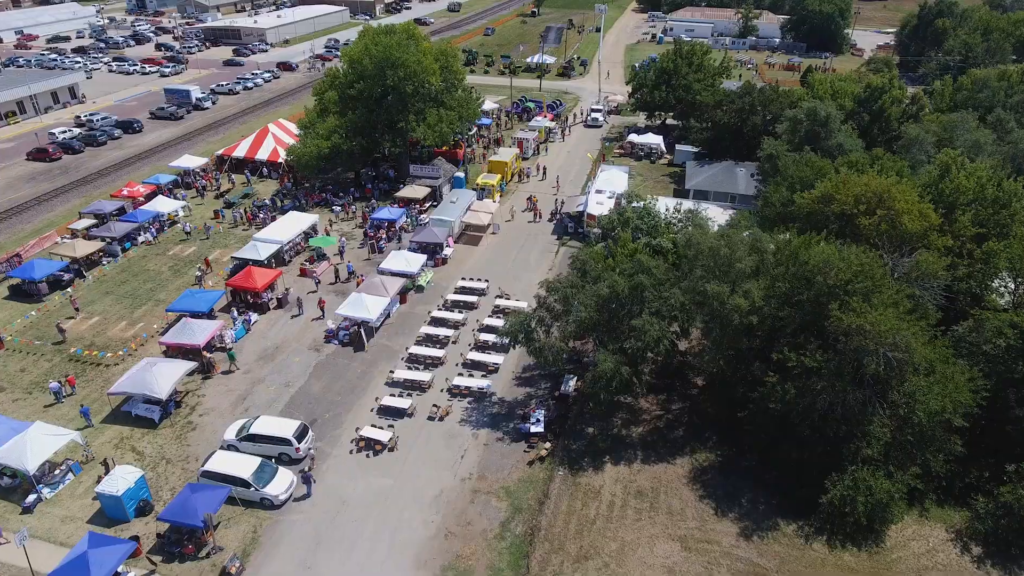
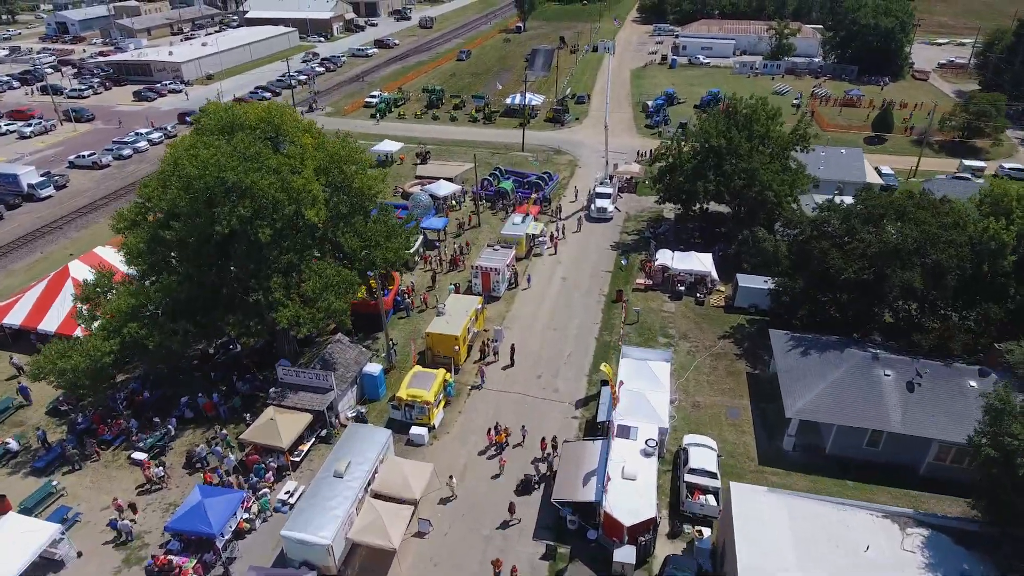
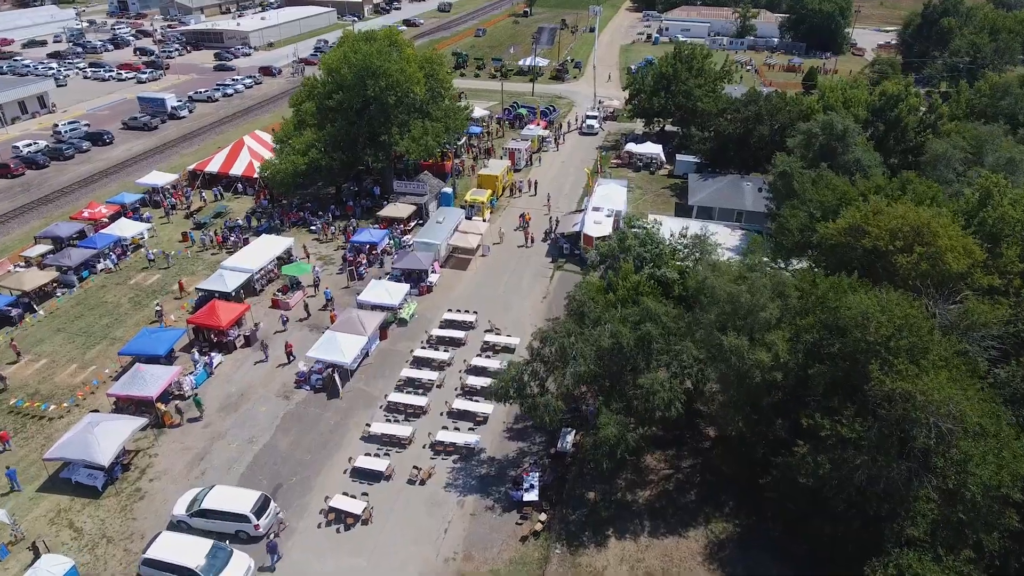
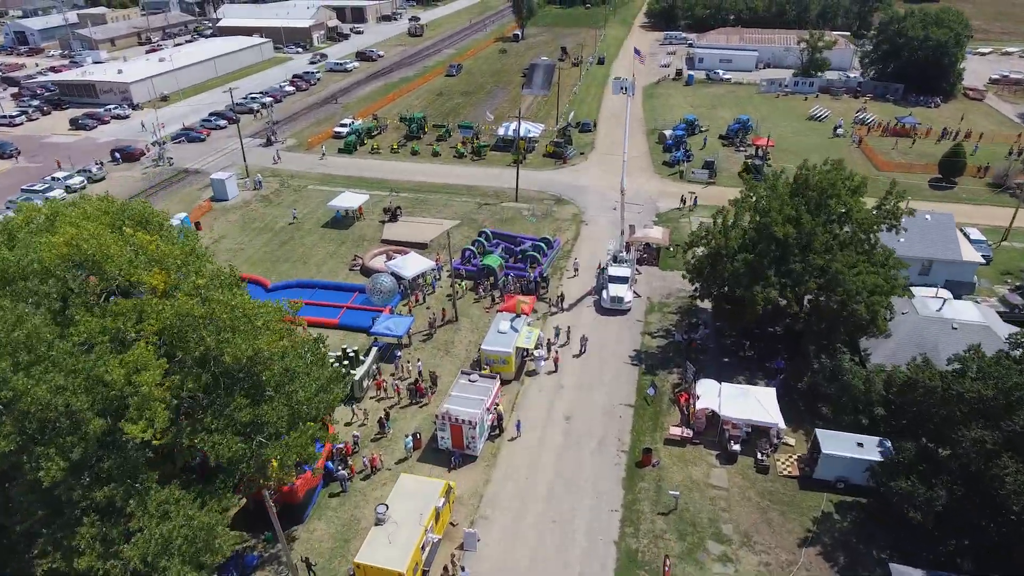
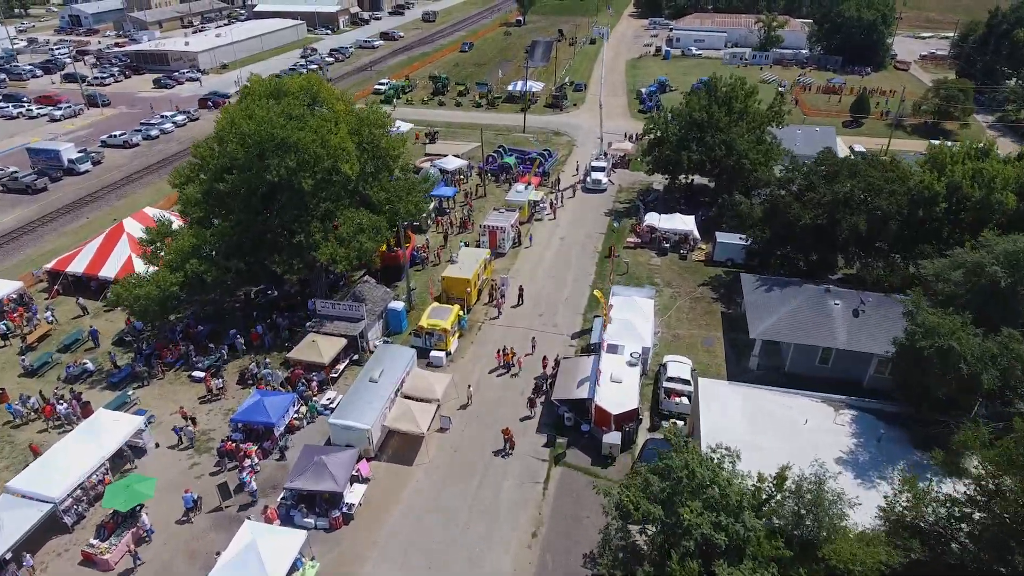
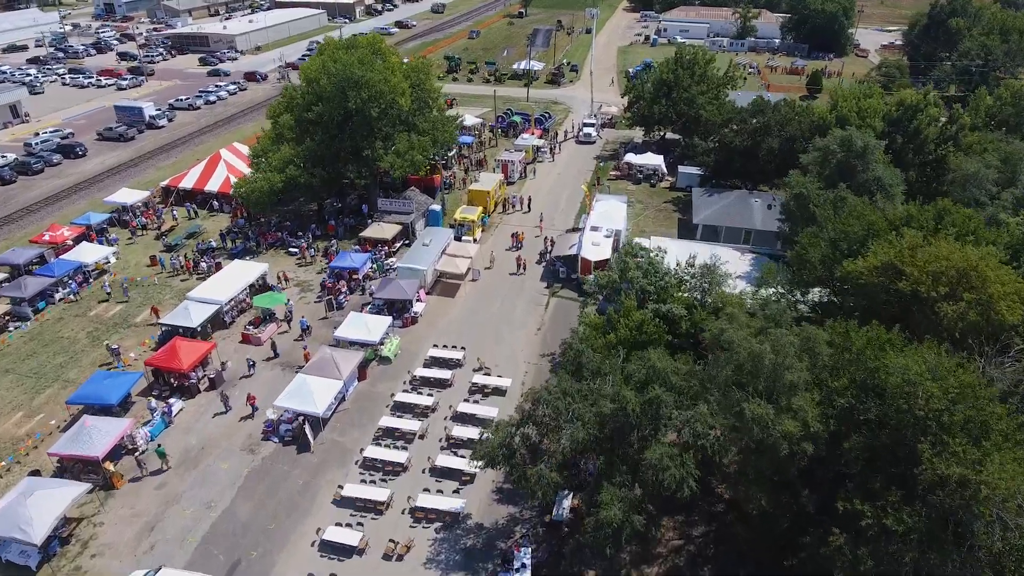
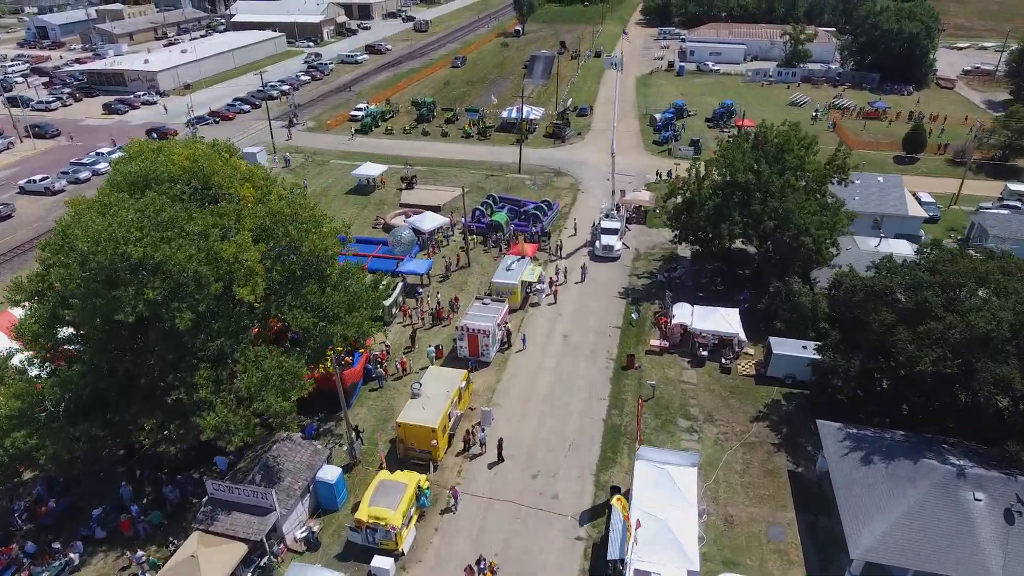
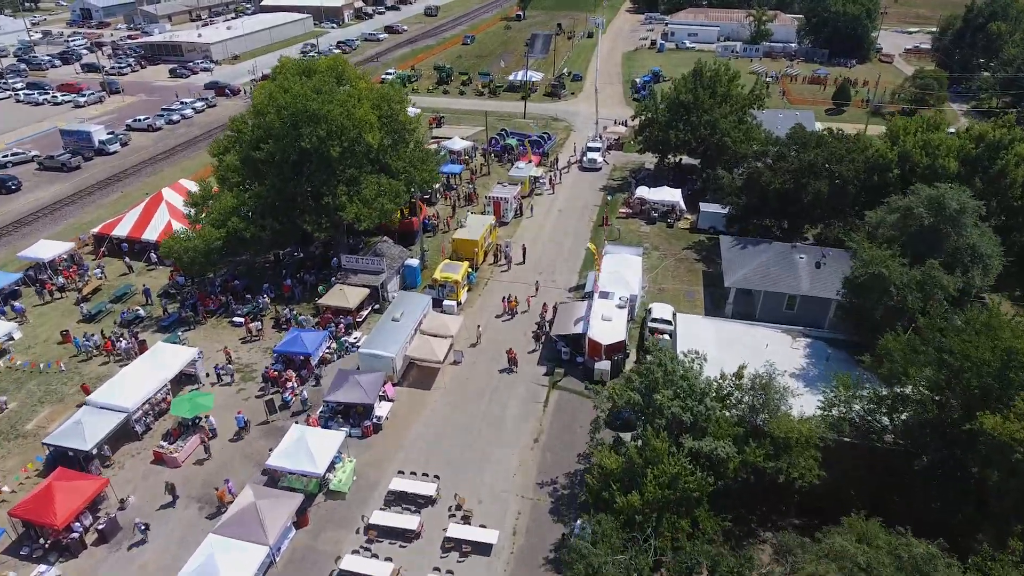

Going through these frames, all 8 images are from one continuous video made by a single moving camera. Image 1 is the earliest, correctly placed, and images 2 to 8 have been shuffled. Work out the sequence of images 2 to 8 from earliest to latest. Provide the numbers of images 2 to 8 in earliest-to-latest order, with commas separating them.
3, 6, 8, 5, 2, 7, 4
